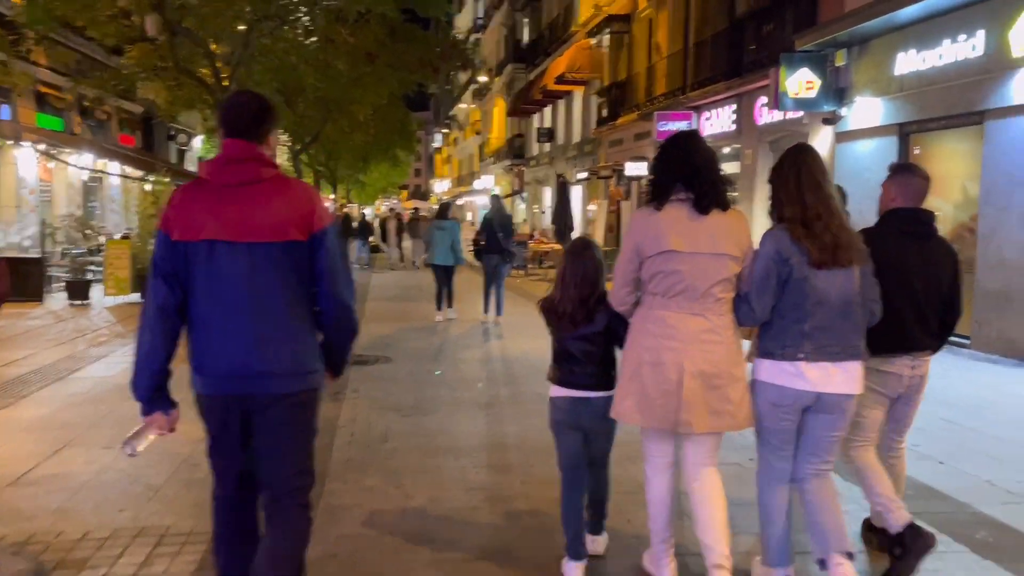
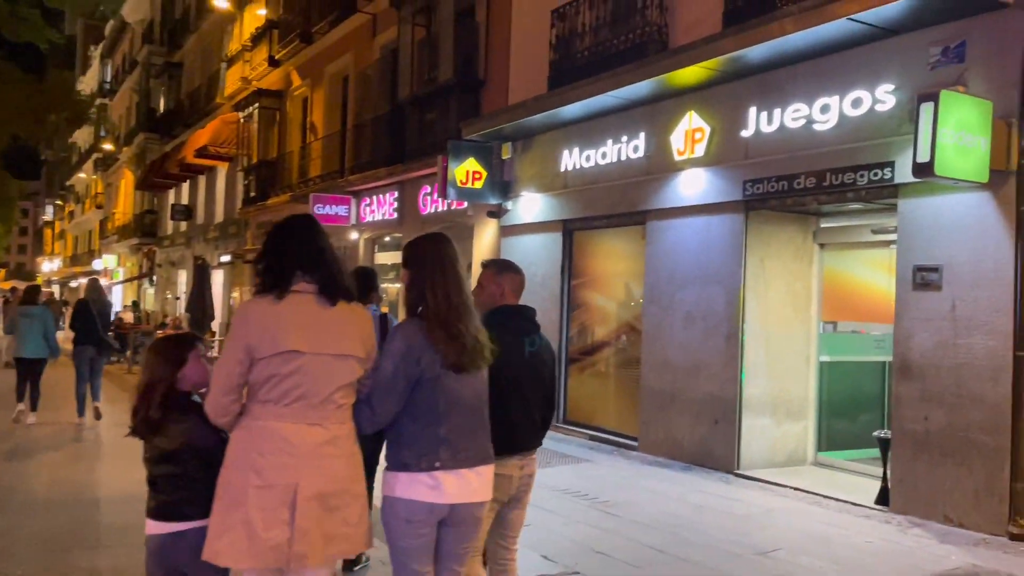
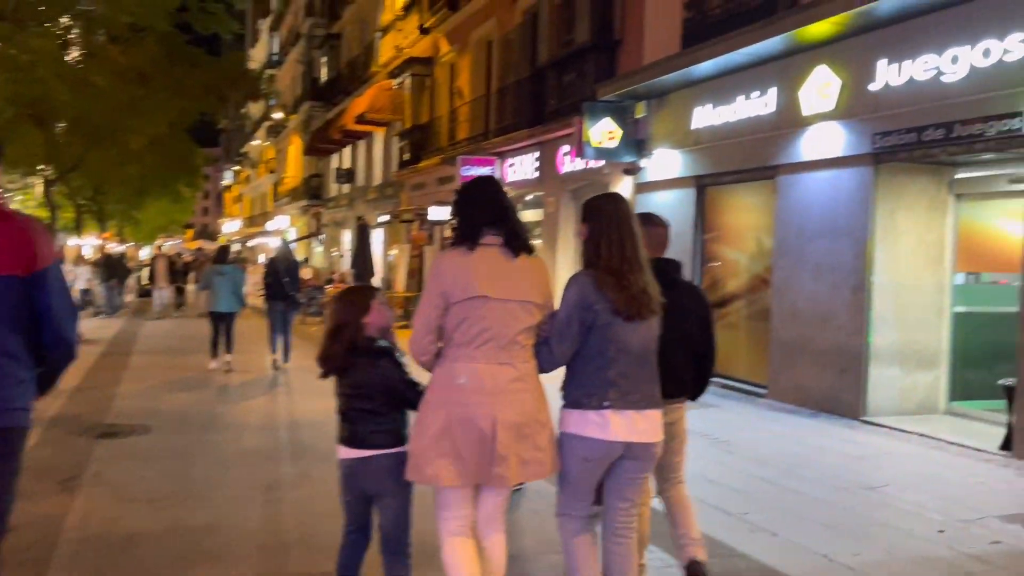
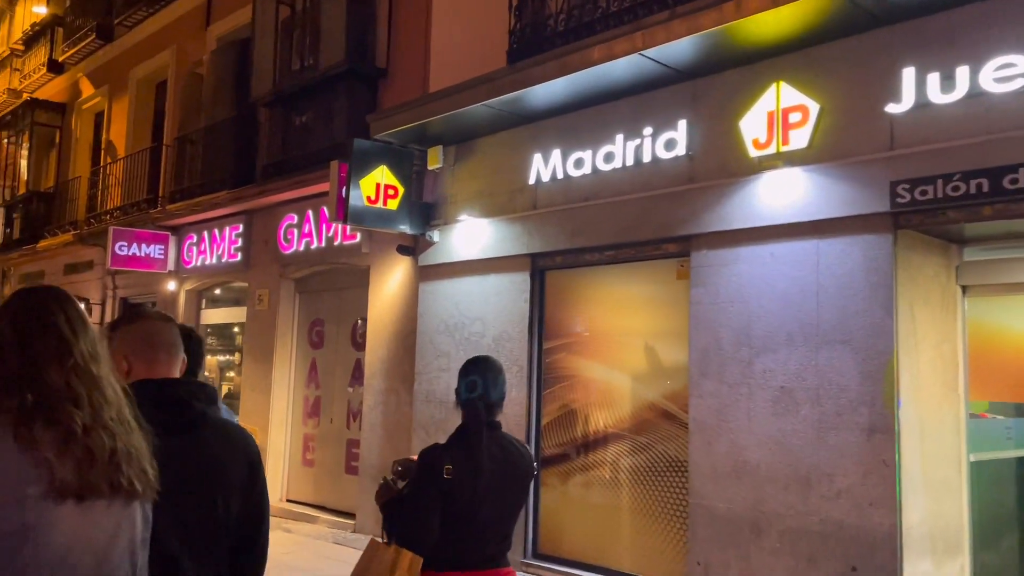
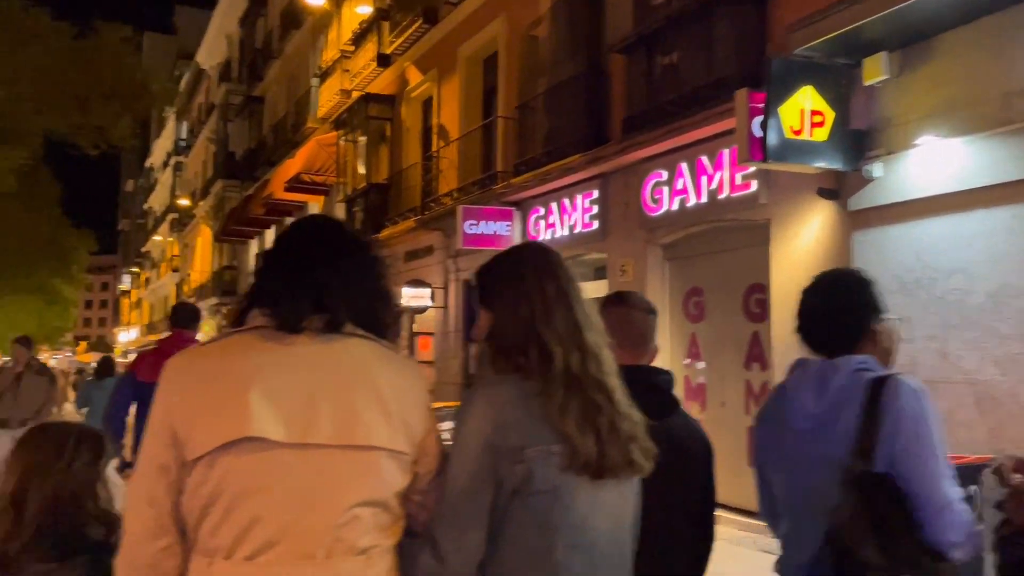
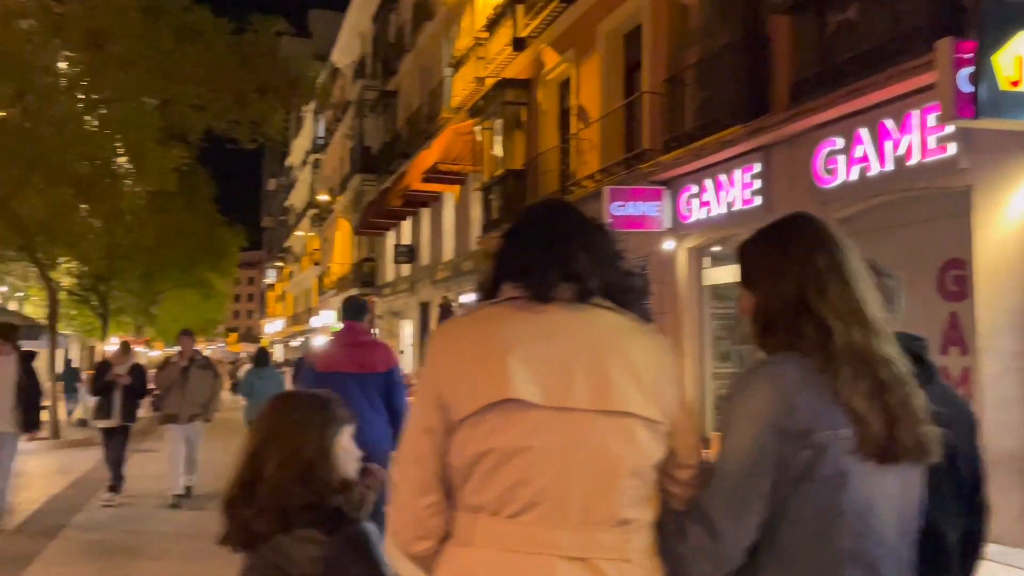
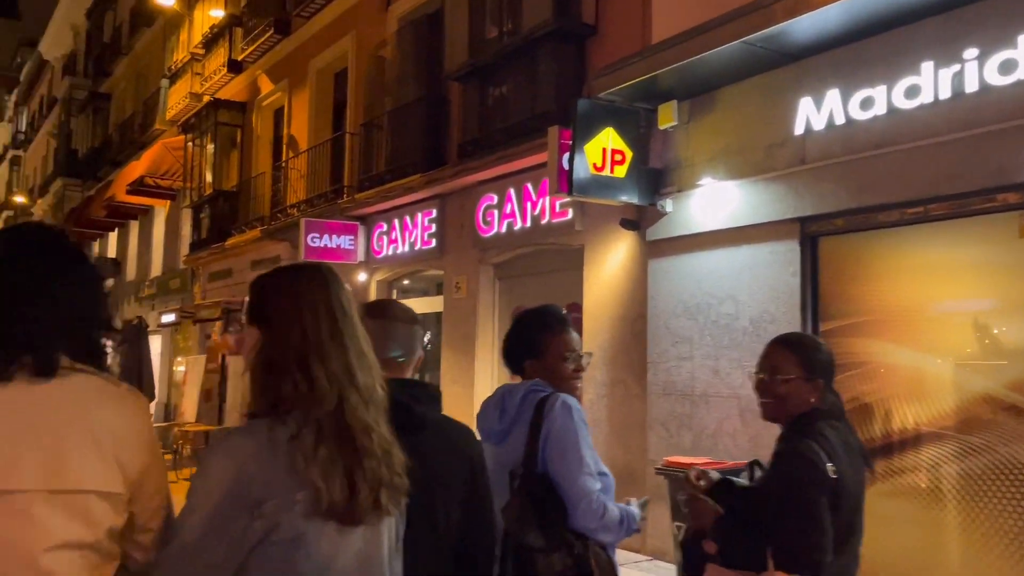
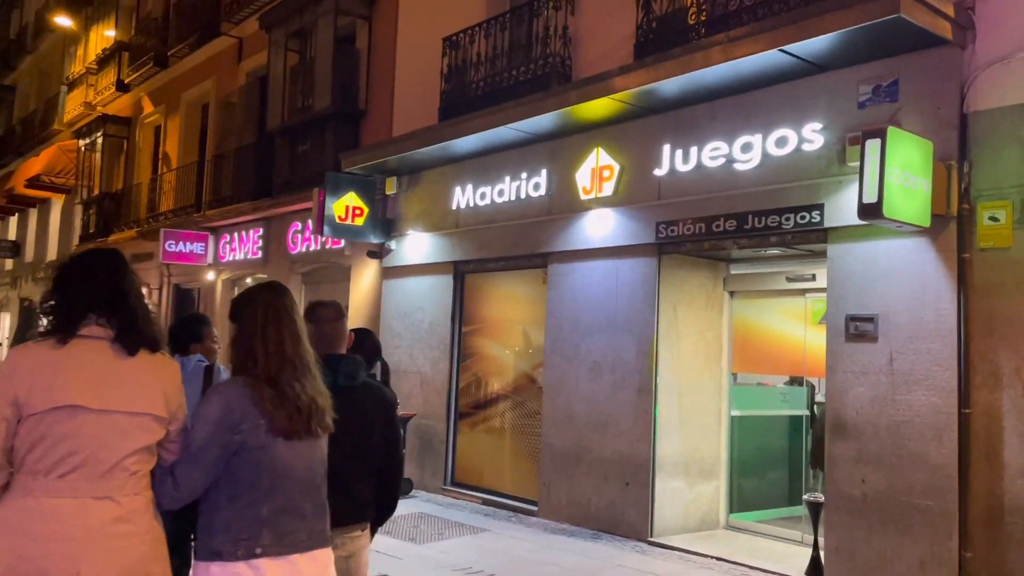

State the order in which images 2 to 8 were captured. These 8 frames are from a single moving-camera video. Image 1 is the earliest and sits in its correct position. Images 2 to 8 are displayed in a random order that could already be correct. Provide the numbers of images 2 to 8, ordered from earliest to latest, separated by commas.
3, 2, 8, 4, 7, 5, 6
